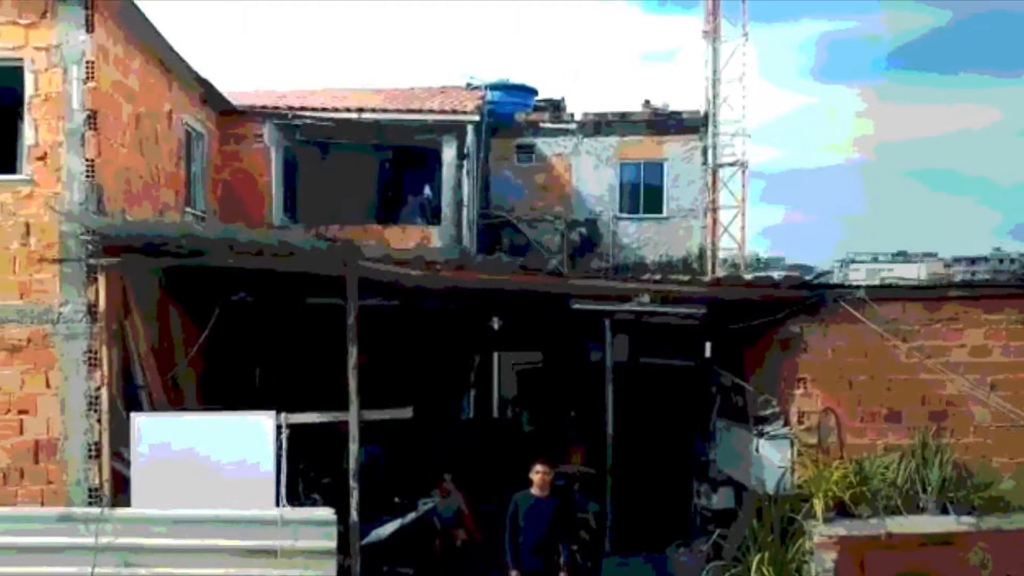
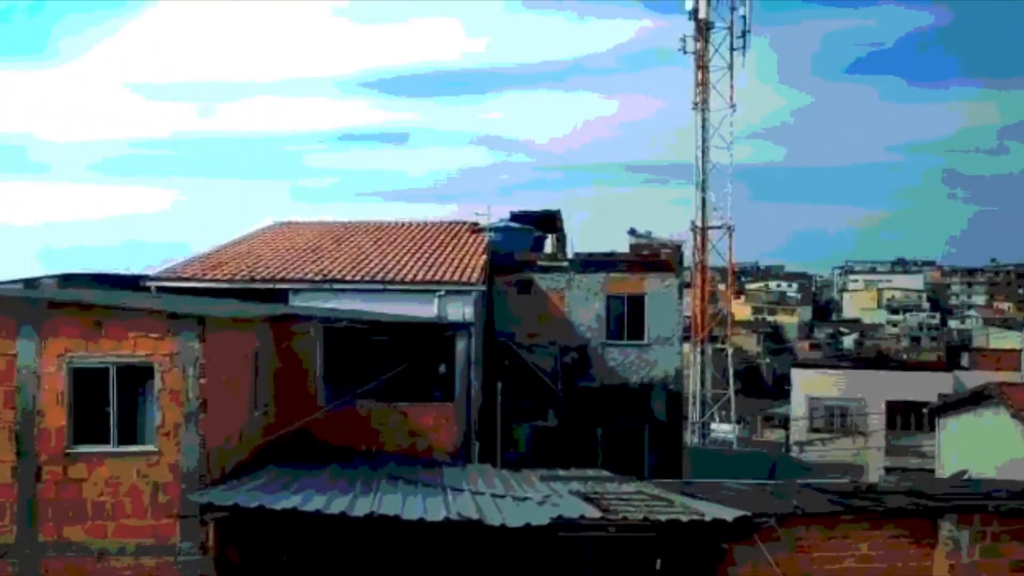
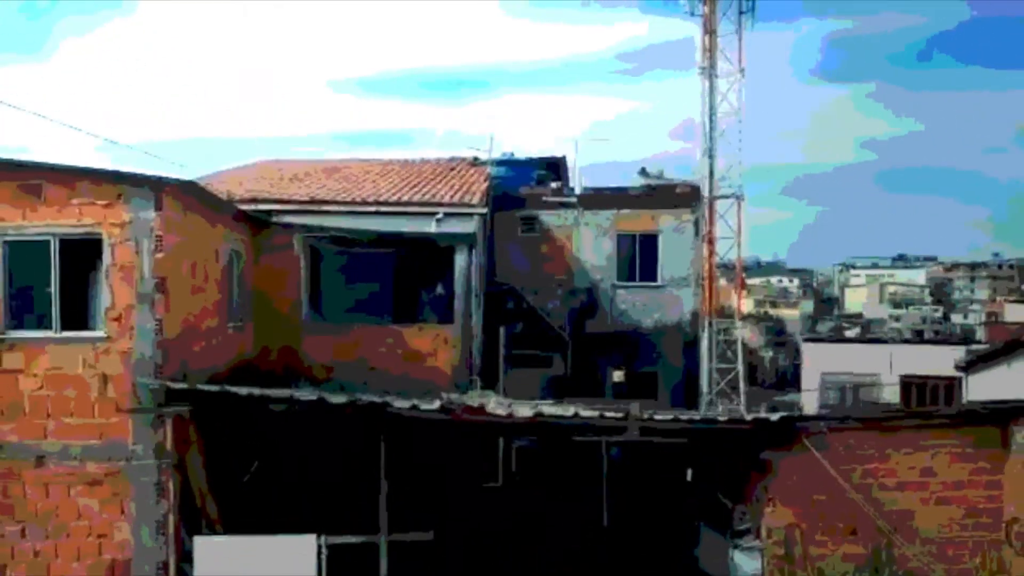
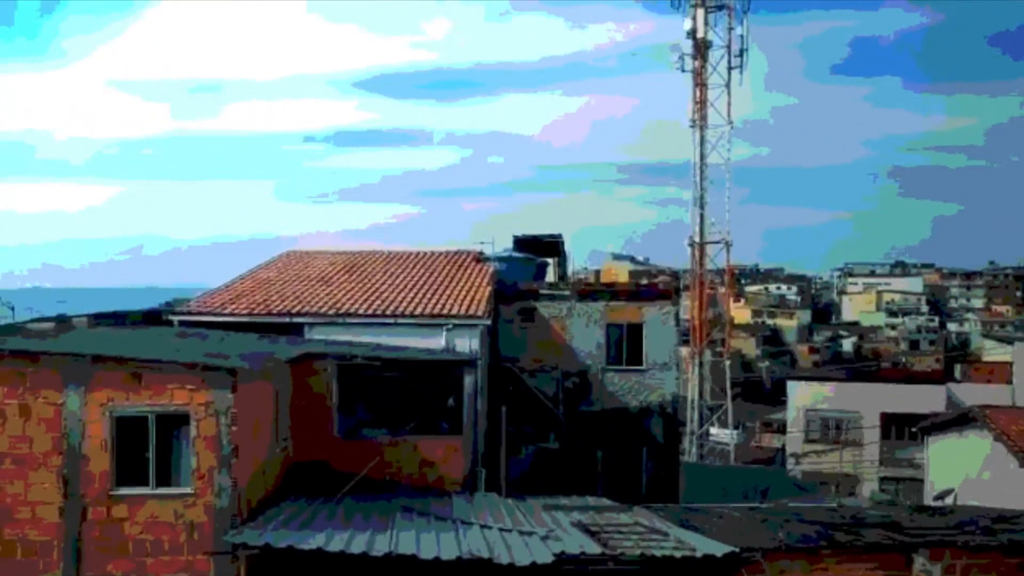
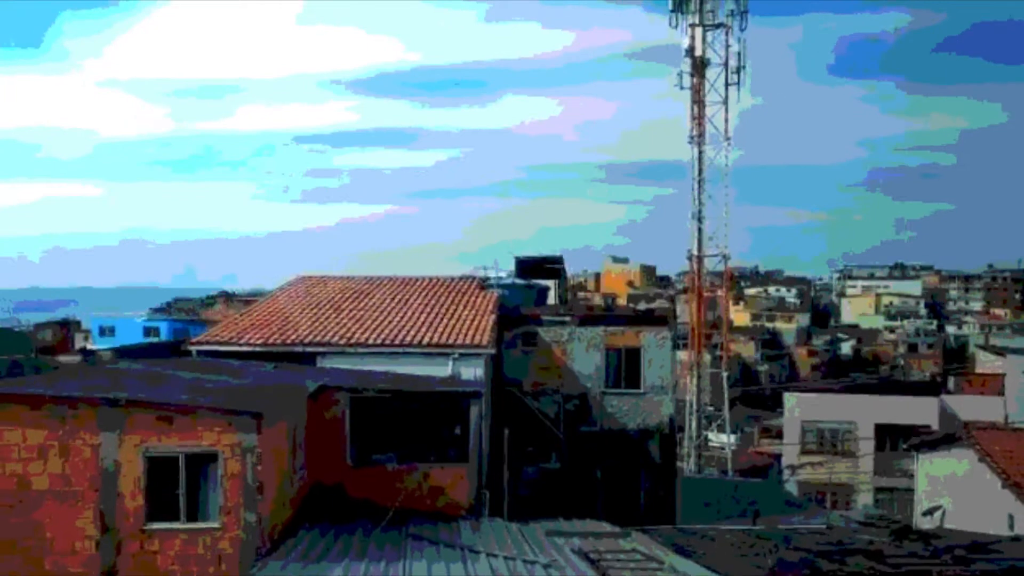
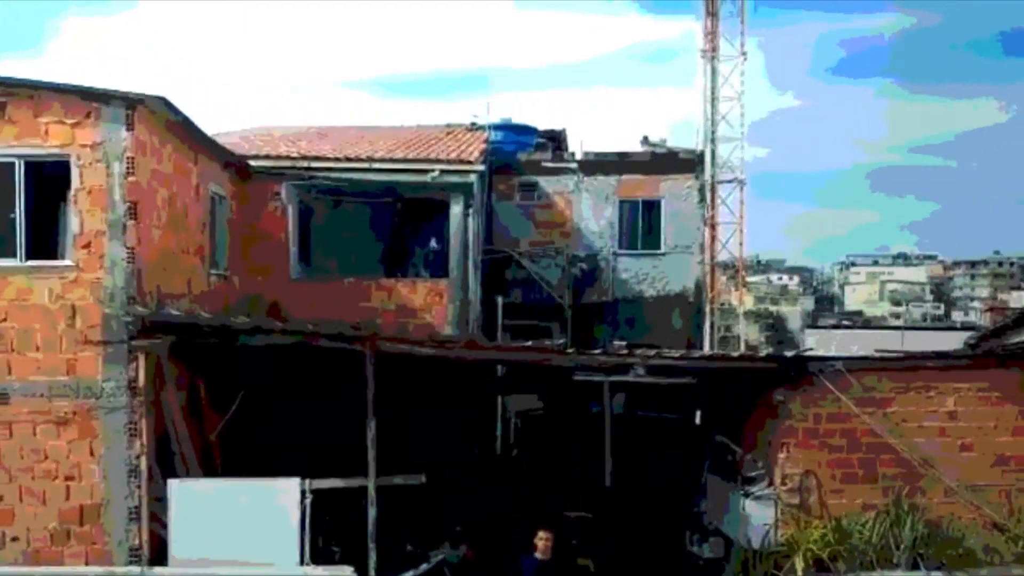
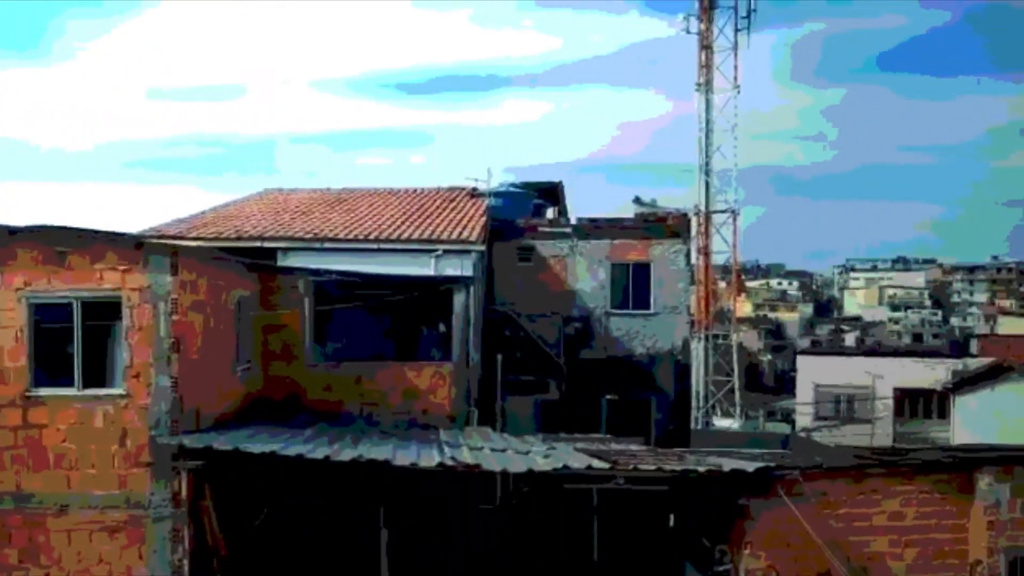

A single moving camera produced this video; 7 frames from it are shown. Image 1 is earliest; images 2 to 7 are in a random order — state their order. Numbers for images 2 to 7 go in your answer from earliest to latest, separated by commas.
6, 3, 7, 2, 4, 5
